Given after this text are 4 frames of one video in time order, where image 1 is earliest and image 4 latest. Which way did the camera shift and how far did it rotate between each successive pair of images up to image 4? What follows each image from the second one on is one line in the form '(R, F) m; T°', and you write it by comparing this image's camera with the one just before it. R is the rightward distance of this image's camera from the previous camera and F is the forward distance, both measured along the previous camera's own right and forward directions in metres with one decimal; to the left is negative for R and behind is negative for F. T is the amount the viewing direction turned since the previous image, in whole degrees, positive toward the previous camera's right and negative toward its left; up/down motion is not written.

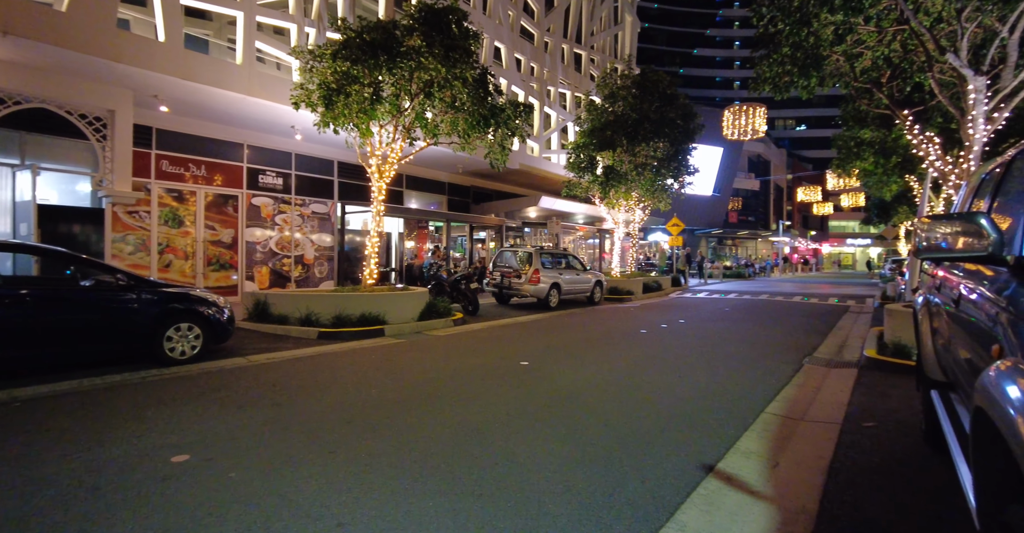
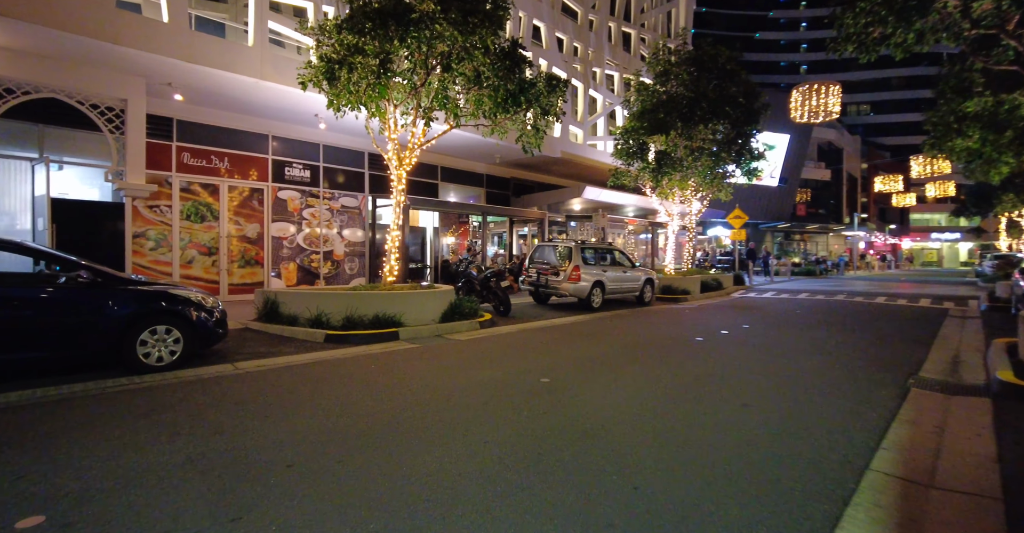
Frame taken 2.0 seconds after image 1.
(+0.4, +1.4) m; -7°
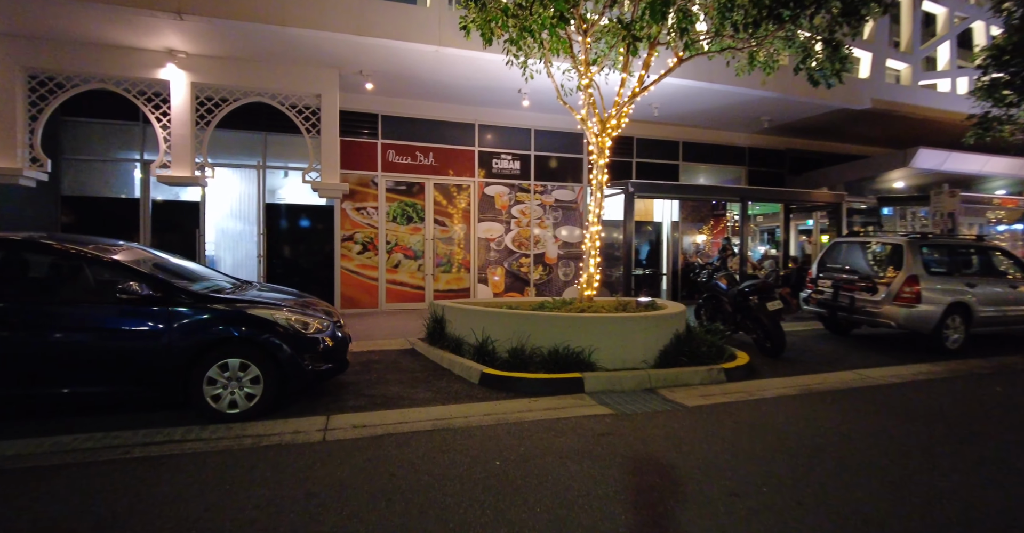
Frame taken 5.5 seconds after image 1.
(-0.1, +3.5) m; -30°
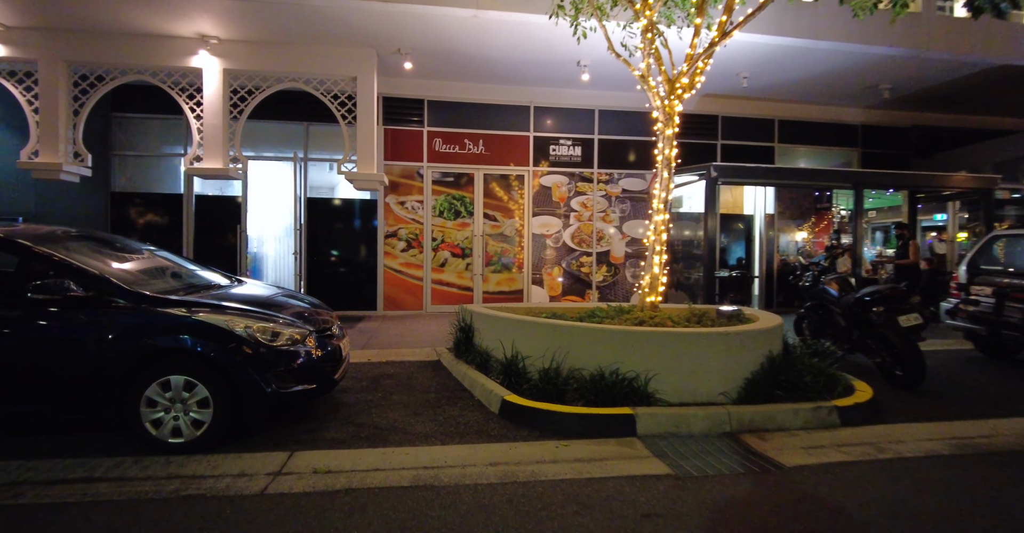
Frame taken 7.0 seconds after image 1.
(+0.5, +1.3) m; -10°
